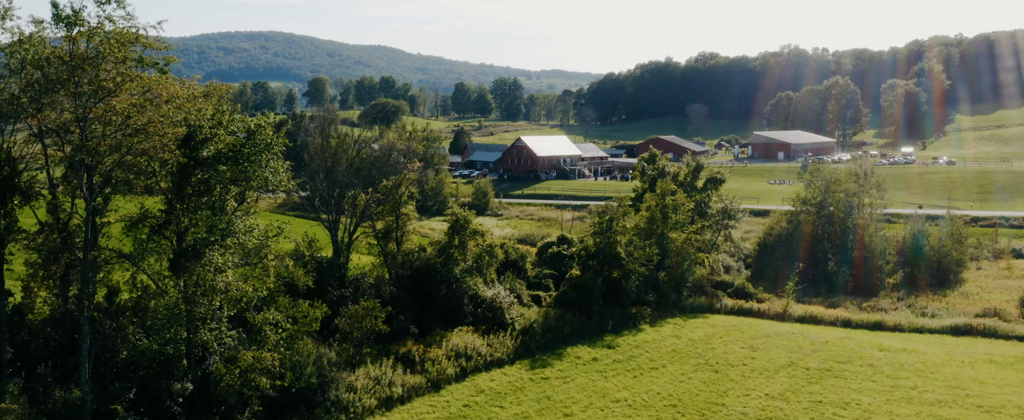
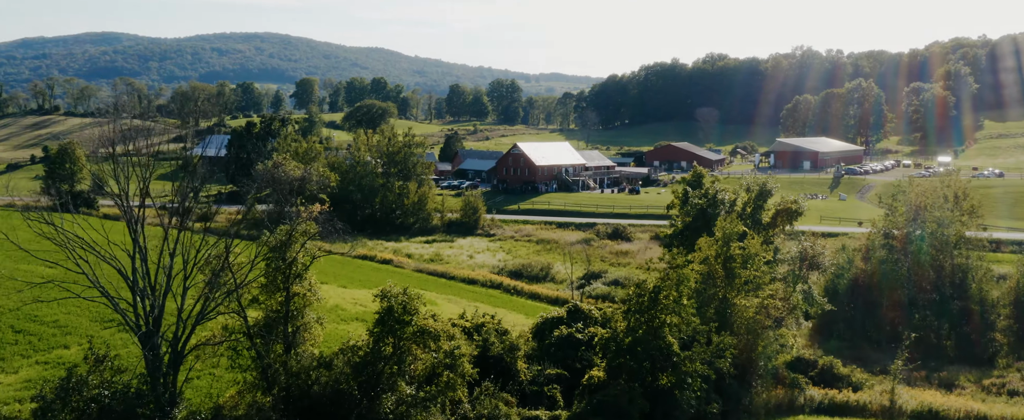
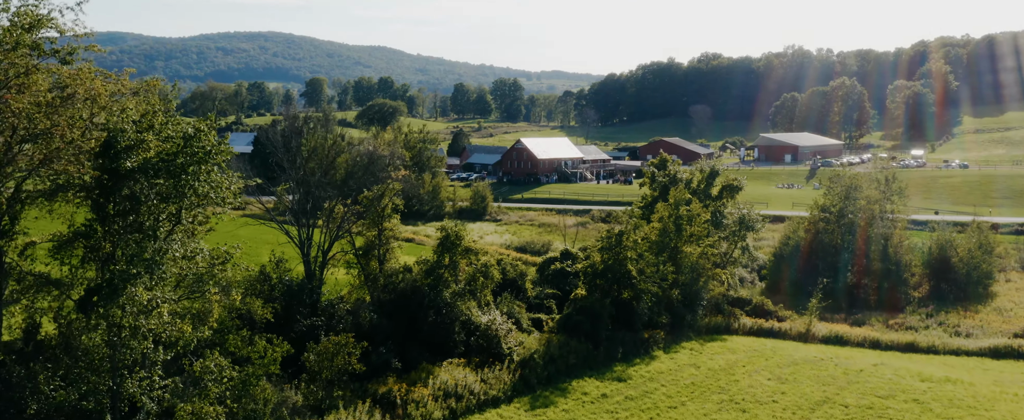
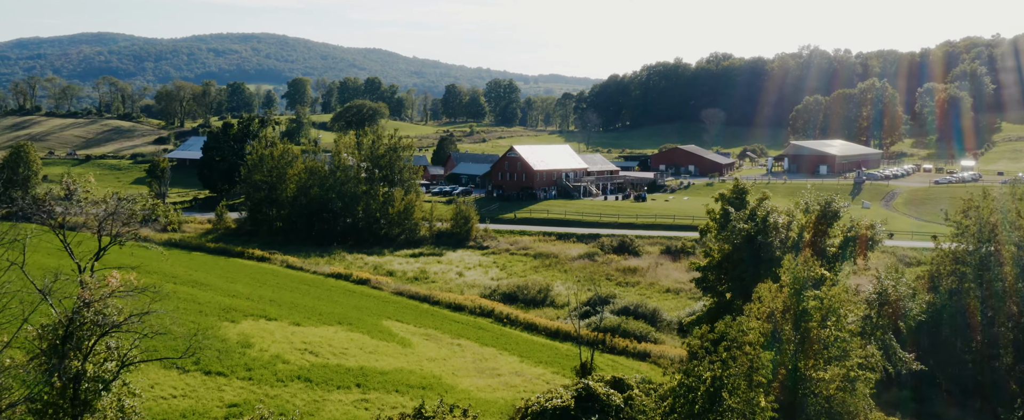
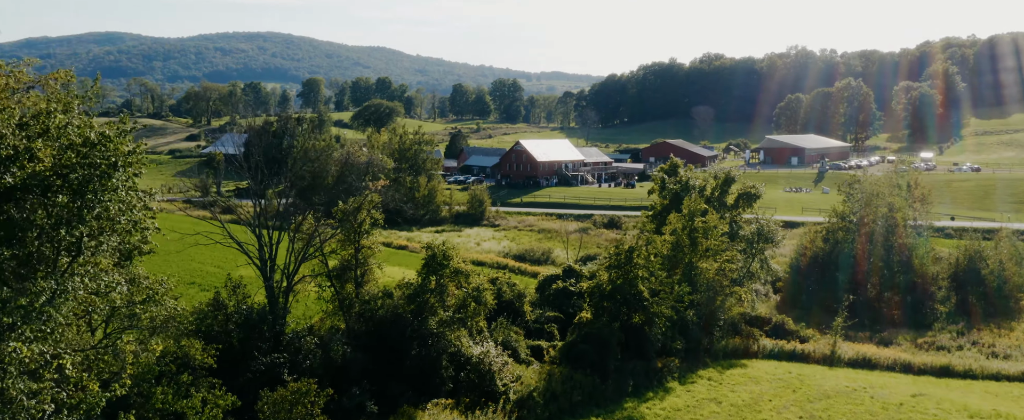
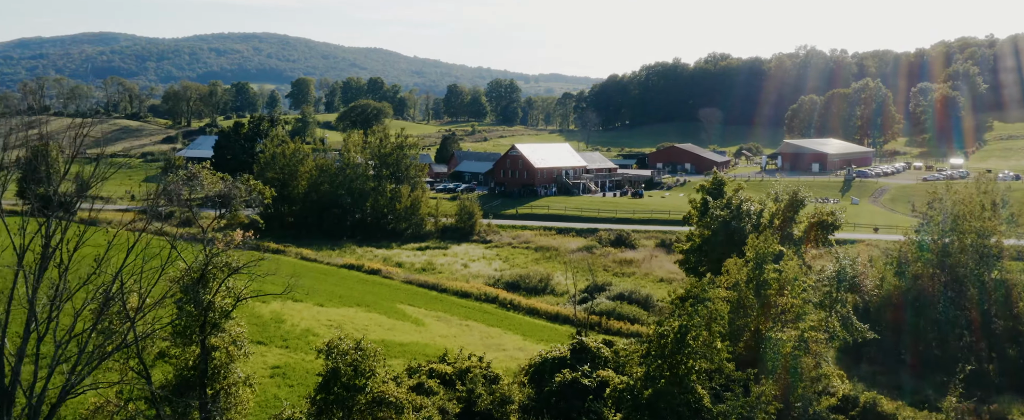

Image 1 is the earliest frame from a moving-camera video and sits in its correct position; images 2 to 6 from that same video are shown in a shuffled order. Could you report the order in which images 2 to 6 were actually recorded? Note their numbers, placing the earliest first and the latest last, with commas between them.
3, 5, 2, 6, 4
